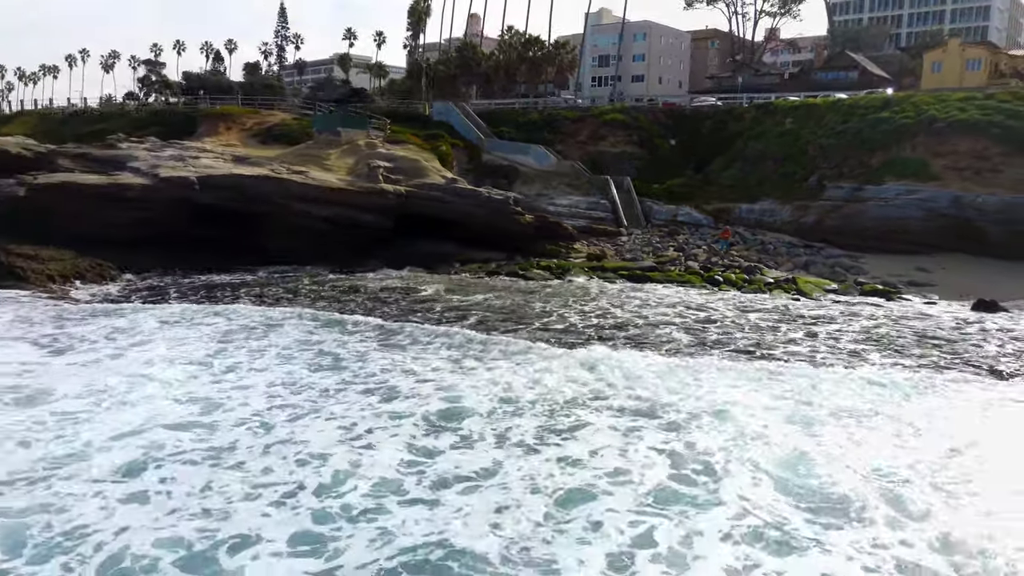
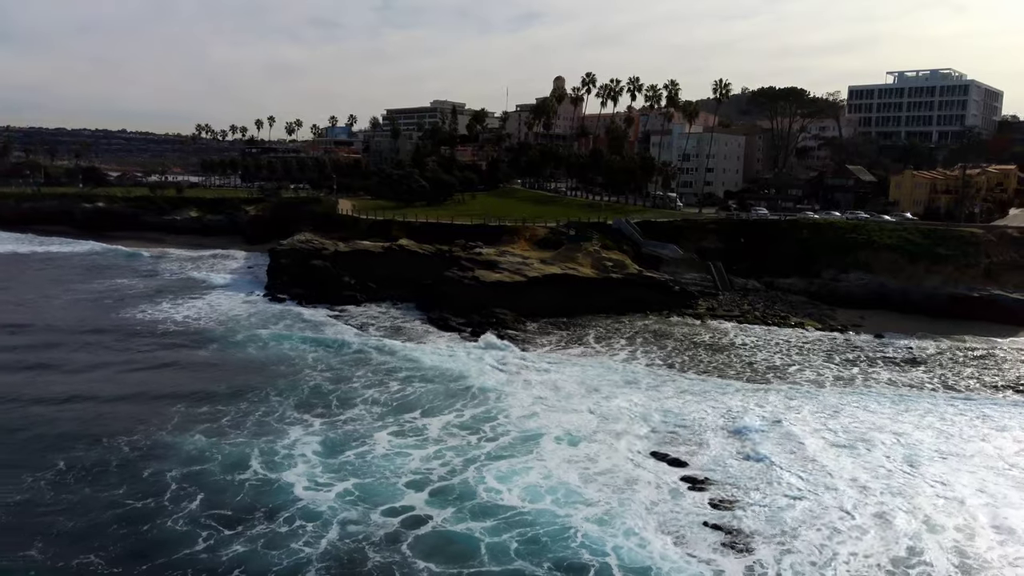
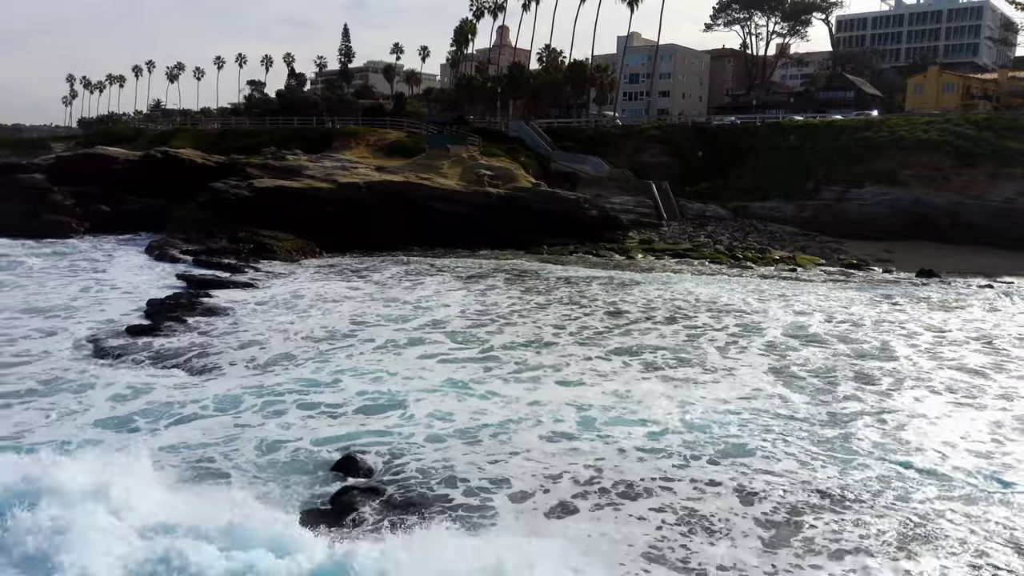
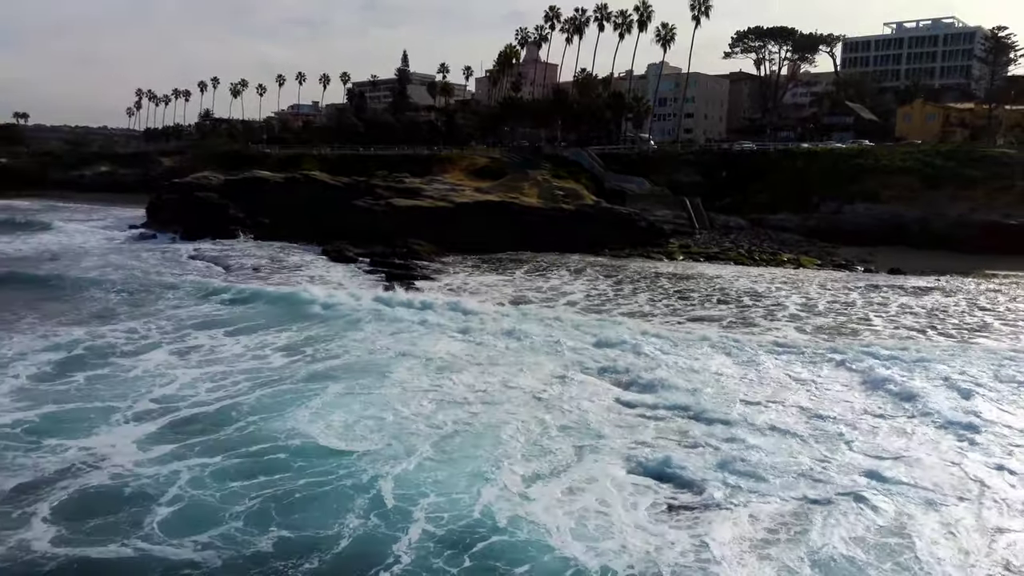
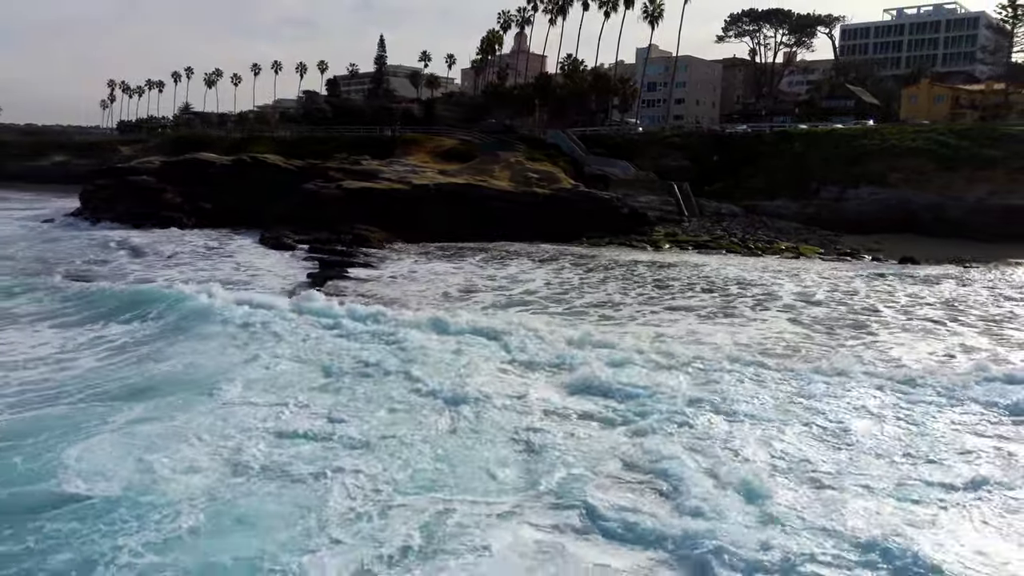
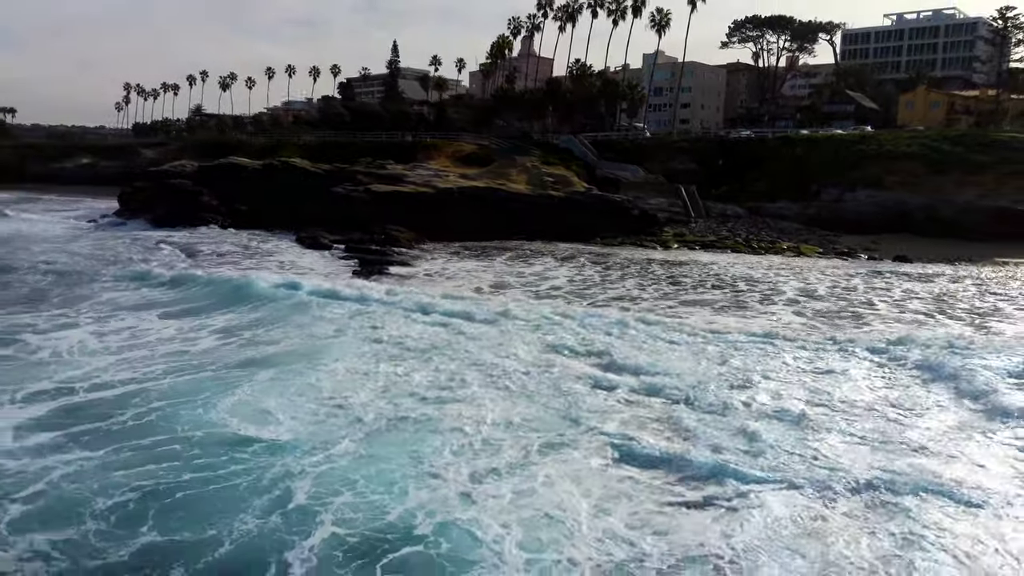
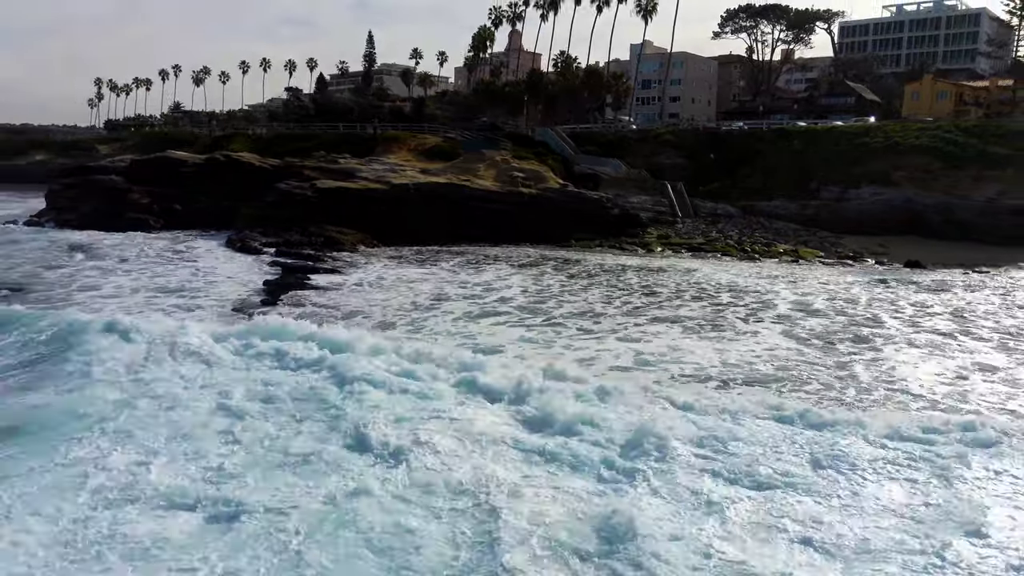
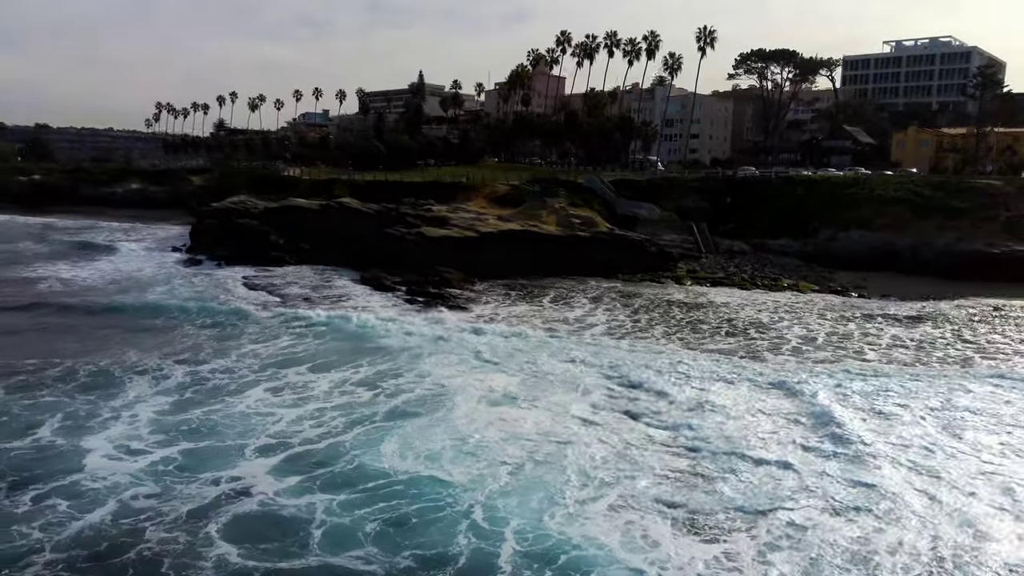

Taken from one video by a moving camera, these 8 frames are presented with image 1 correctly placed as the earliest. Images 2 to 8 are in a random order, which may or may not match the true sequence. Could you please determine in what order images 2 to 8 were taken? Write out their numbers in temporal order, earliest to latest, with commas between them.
3, 7, 5, 6, 4, 8, 2
